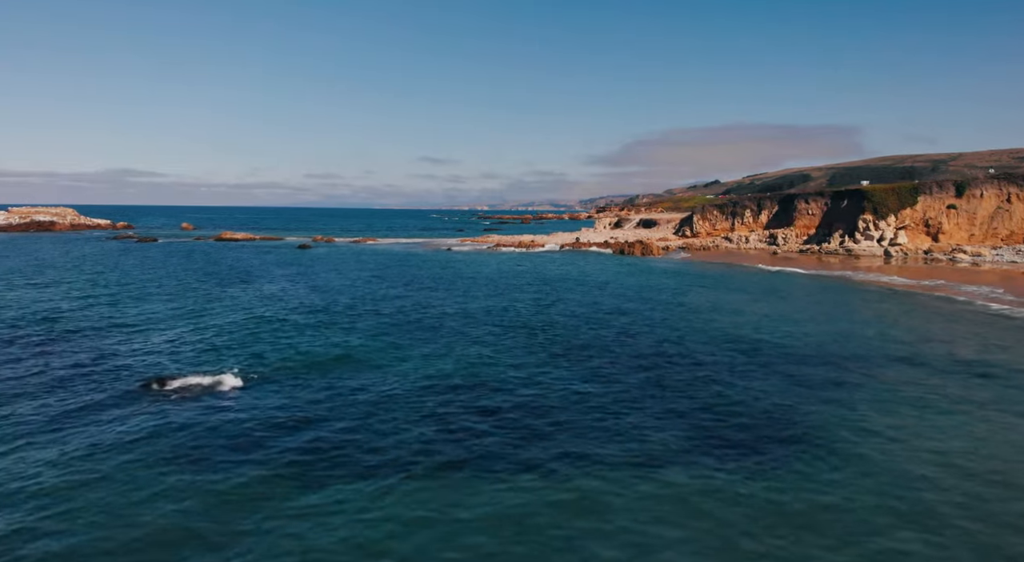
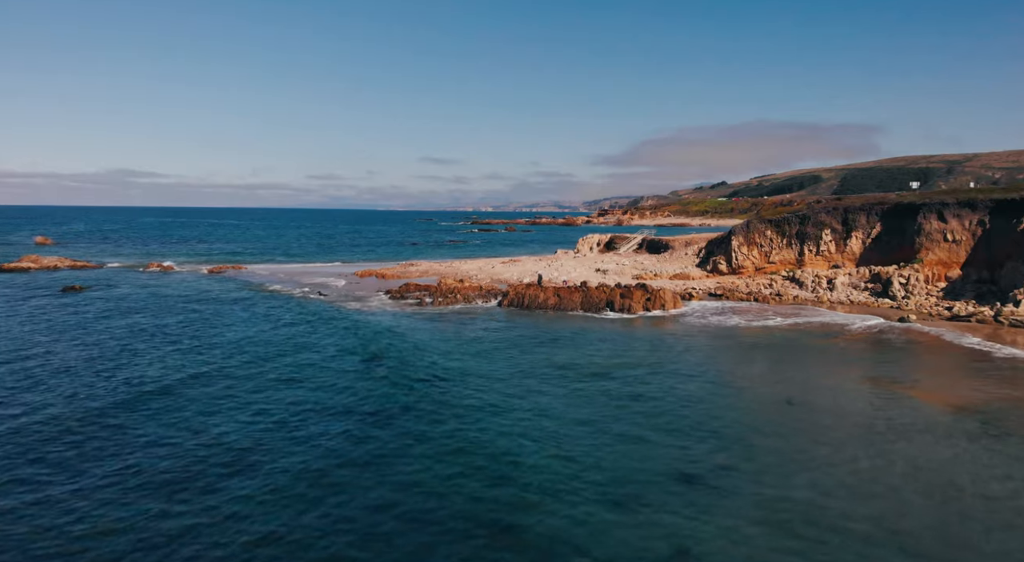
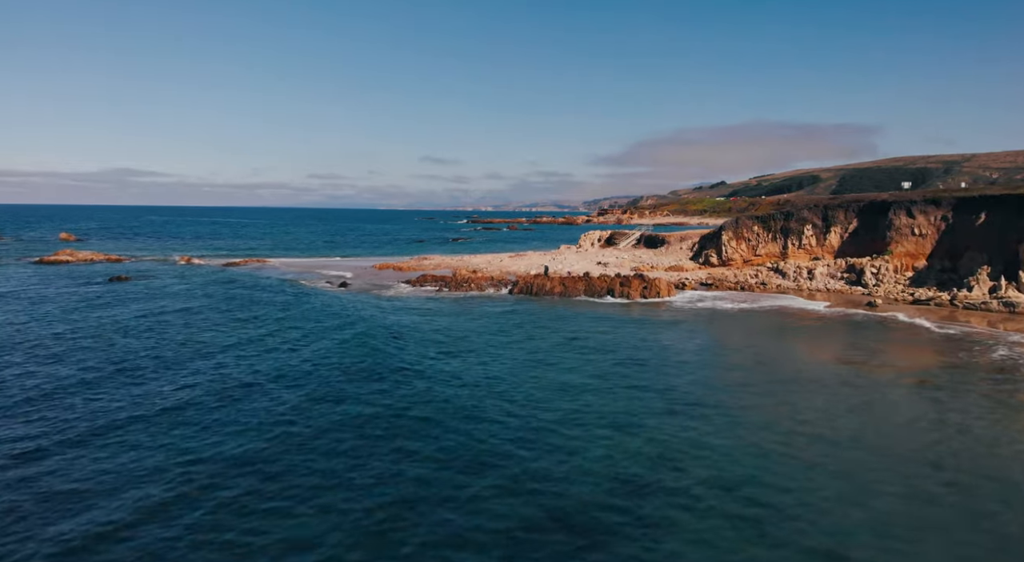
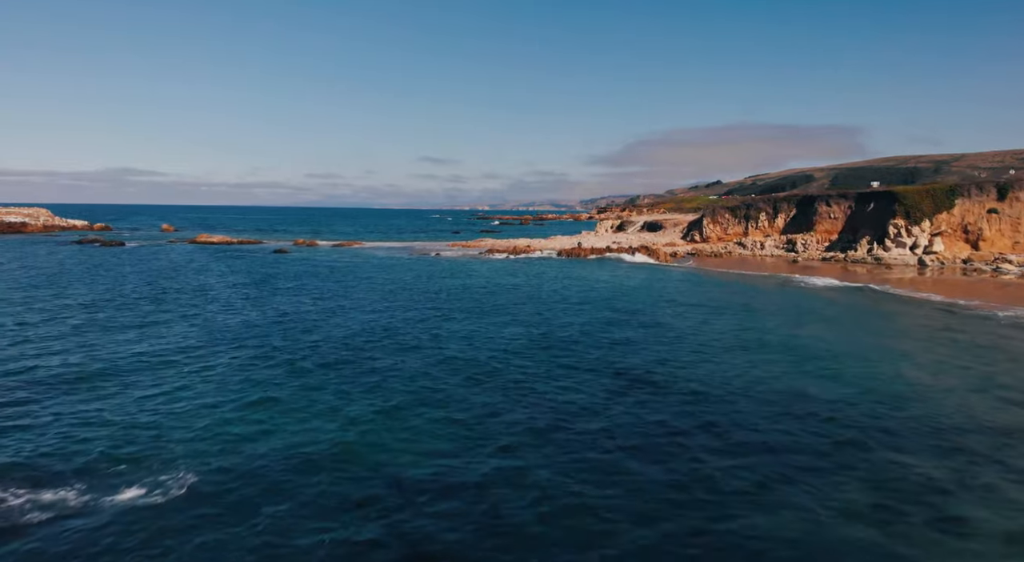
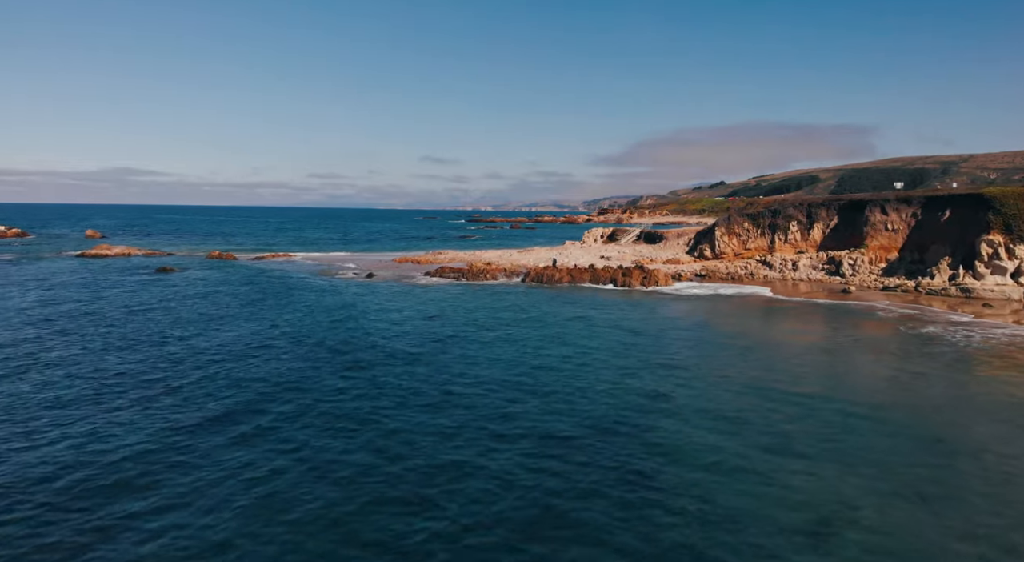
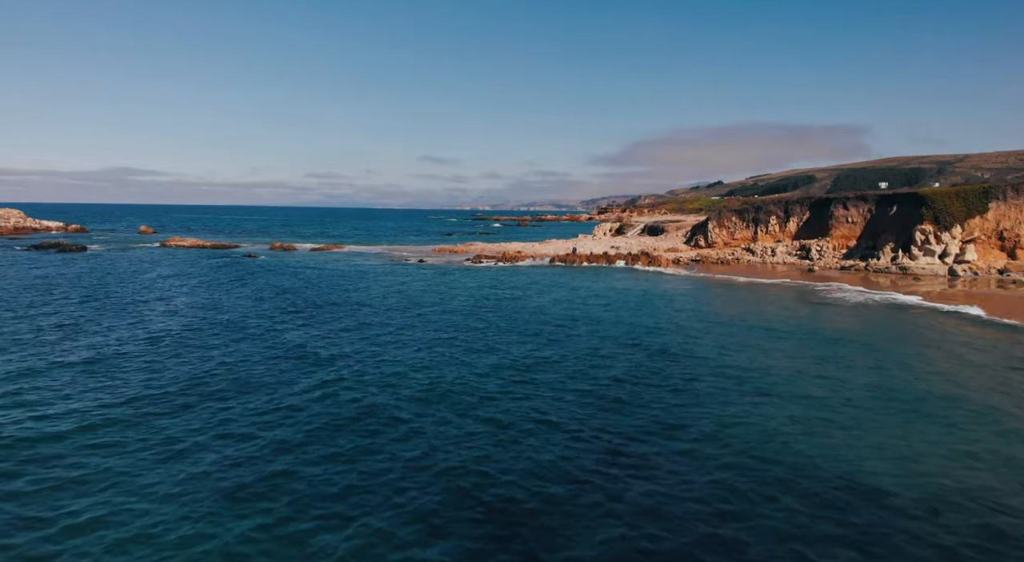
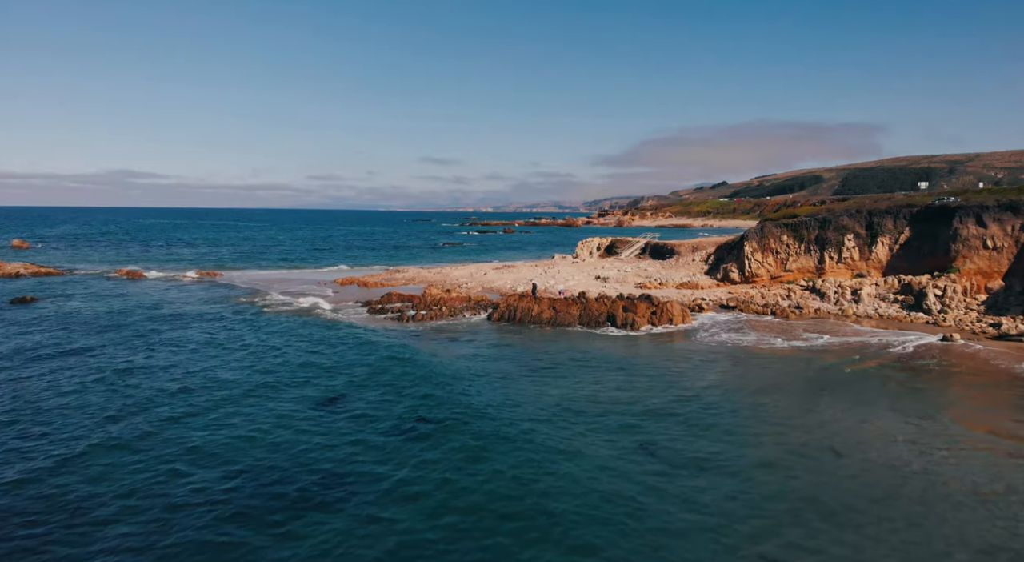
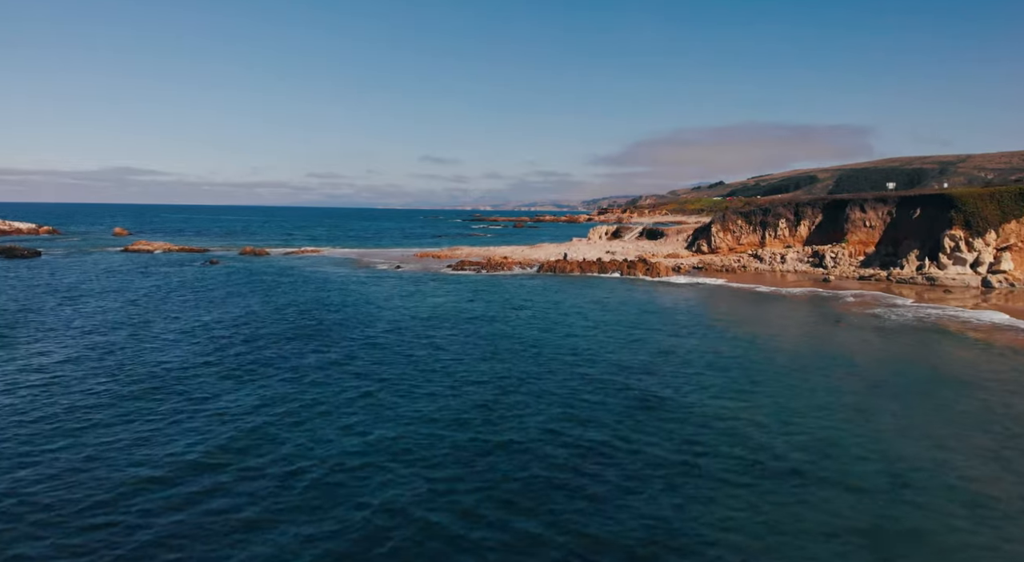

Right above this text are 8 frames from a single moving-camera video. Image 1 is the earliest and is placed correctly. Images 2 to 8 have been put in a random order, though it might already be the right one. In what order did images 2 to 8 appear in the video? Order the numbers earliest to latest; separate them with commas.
4, 6, 8, 5, 3, 2, 7
